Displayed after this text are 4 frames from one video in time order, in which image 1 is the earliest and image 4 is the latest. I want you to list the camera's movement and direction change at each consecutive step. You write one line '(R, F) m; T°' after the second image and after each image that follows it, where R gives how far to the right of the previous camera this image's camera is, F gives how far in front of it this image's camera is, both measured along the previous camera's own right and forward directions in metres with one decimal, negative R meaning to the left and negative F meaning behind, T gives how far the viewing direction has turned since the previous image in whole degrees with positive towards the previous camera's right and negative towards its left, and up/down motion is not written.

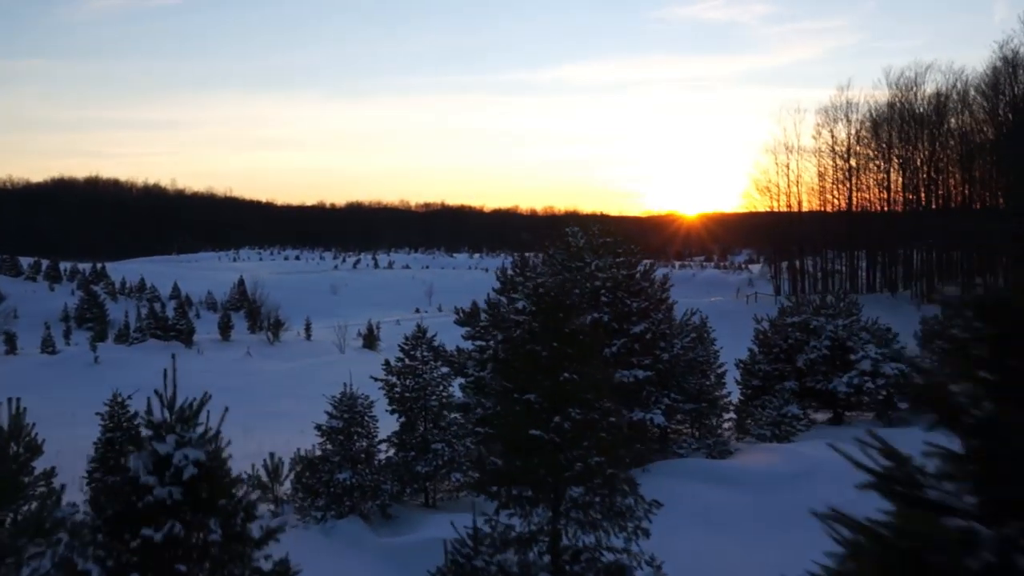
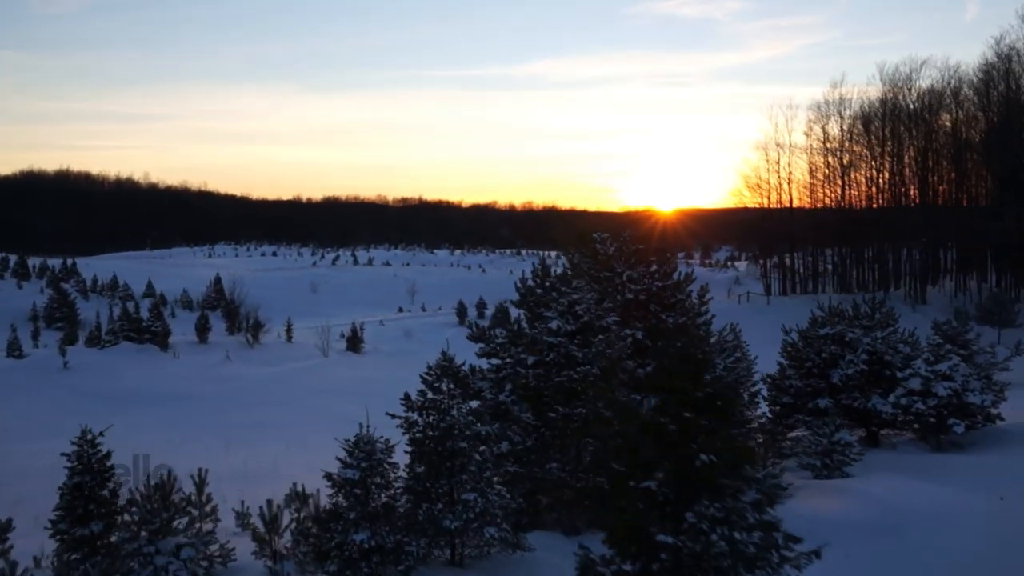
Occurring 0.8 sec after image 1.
(-0.3, +0.7) m; +2°
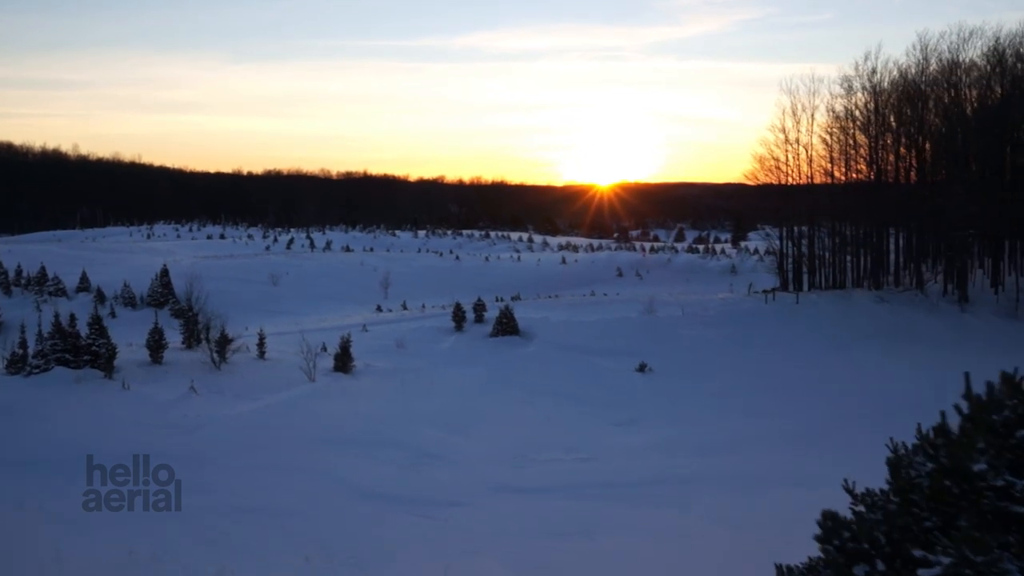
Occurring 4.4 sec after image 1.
(-1.6, +3.4) m; +4°
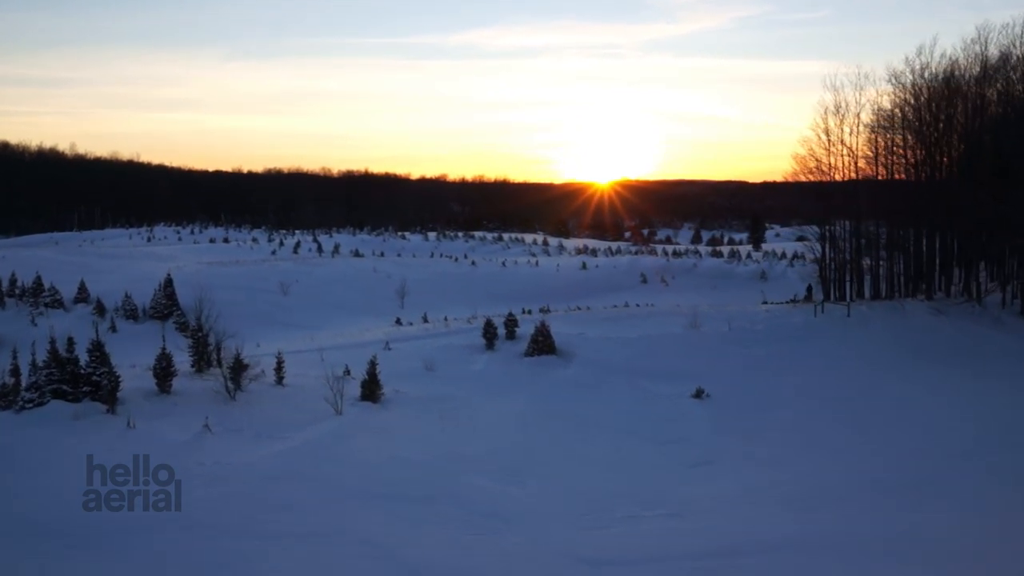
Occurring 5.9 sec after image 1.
(-0.9, +1.7) m; 0°
